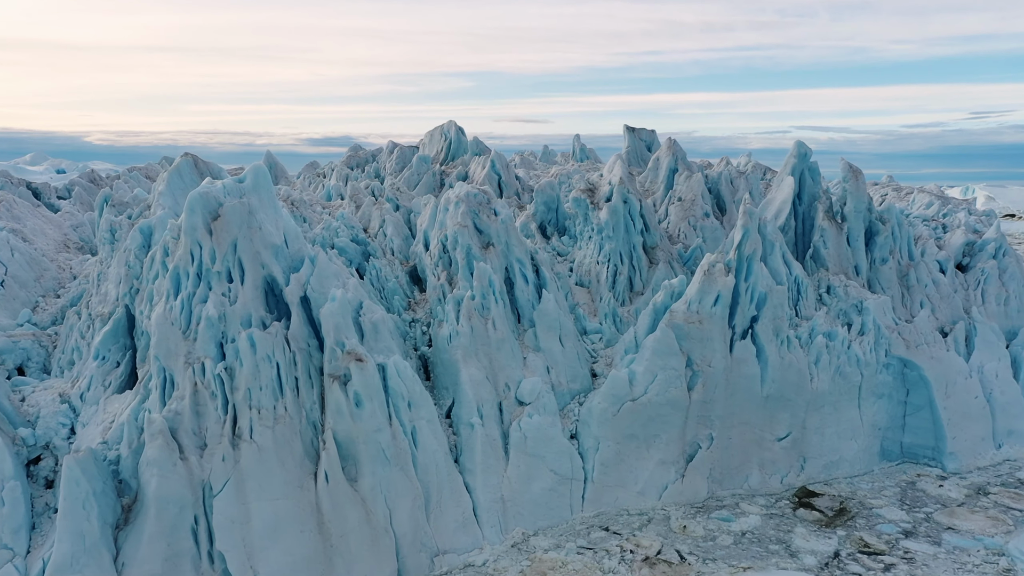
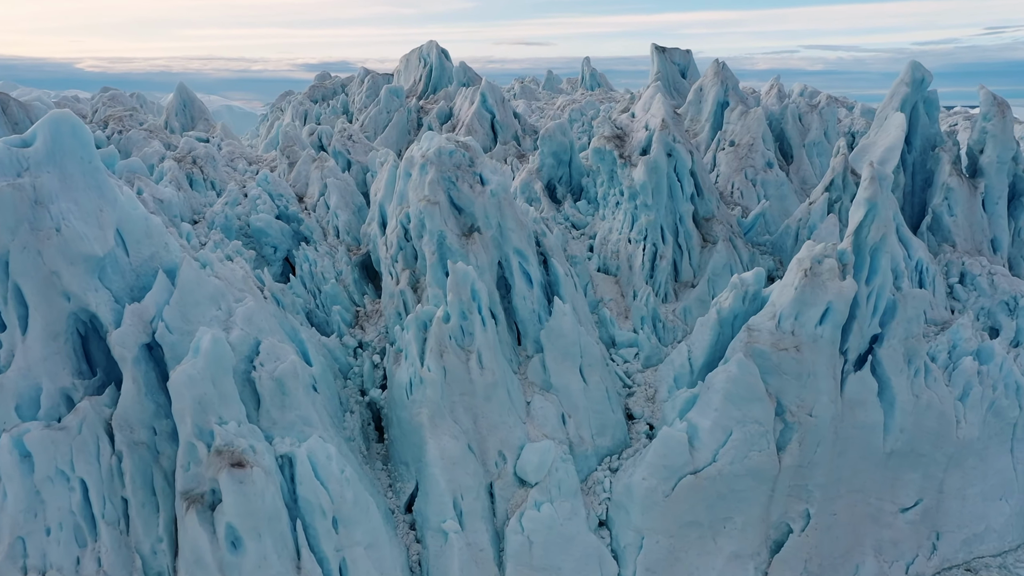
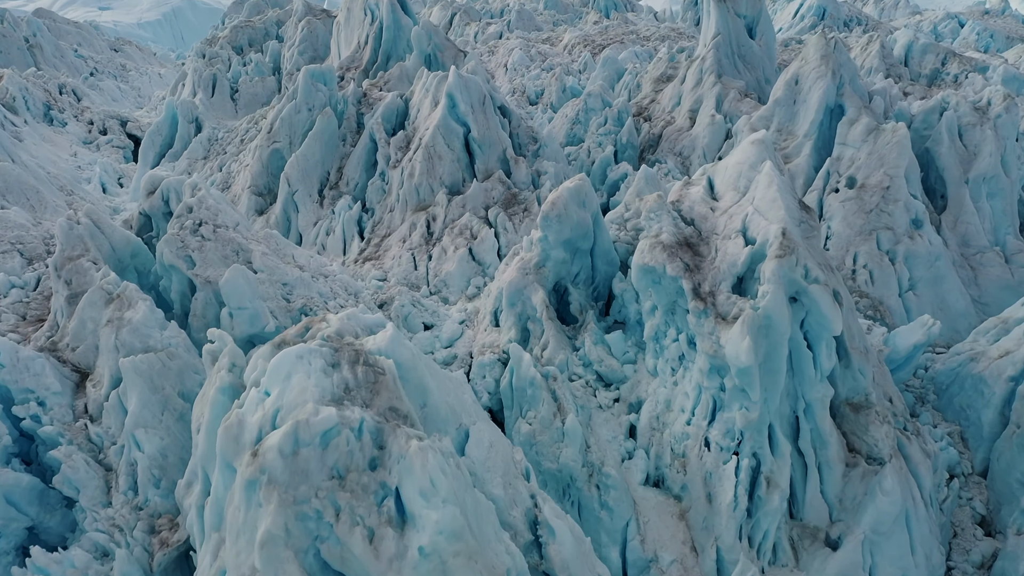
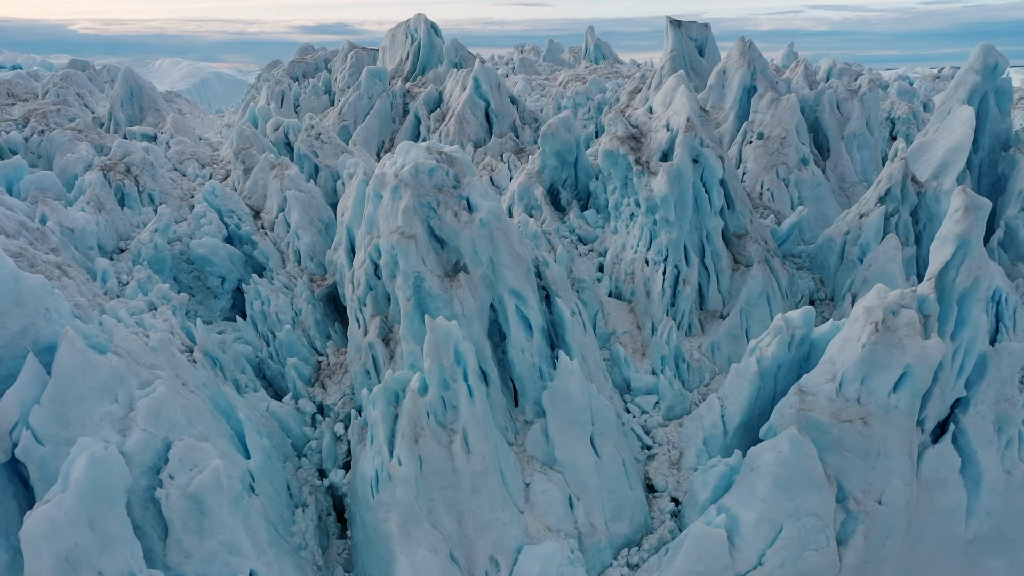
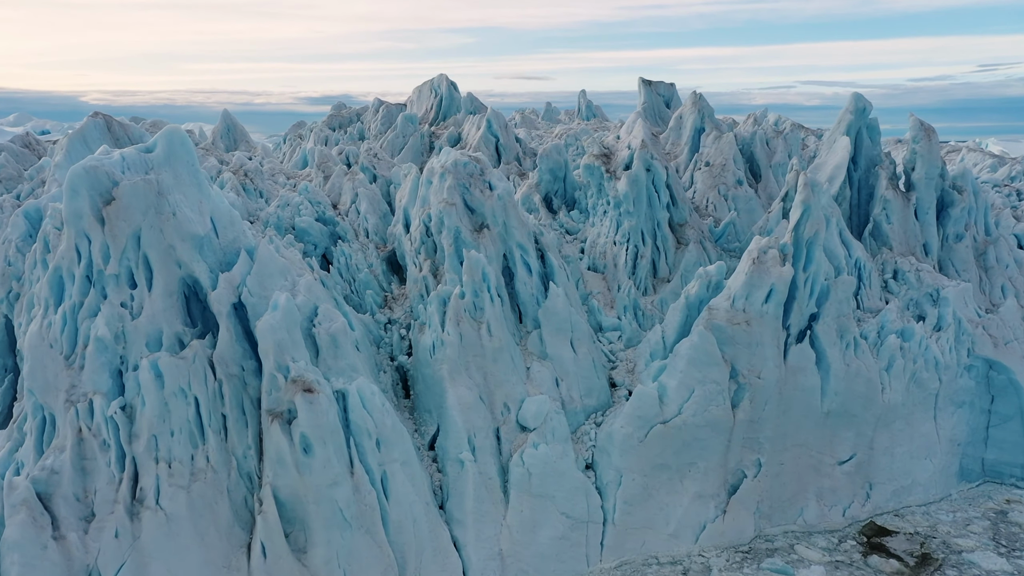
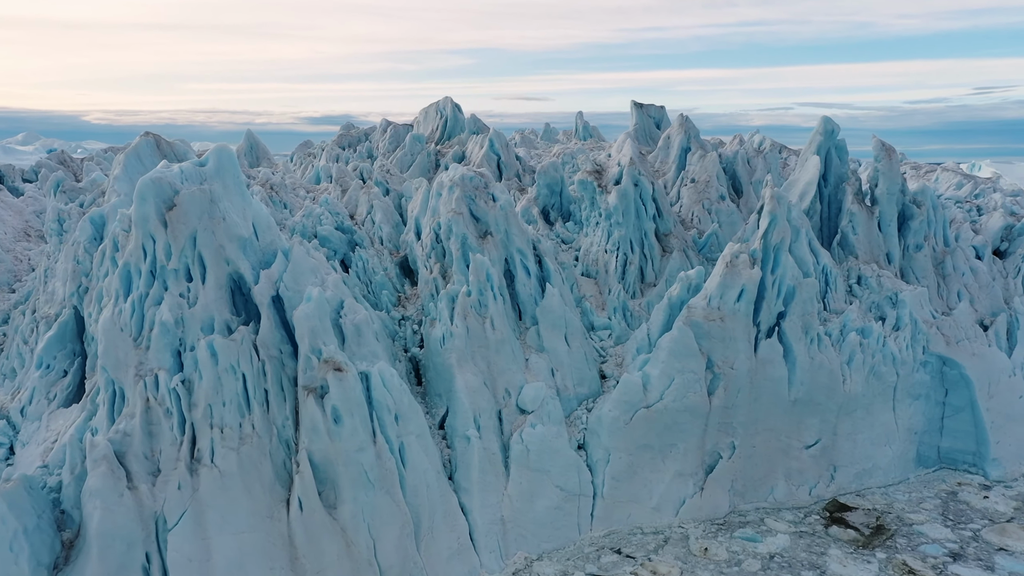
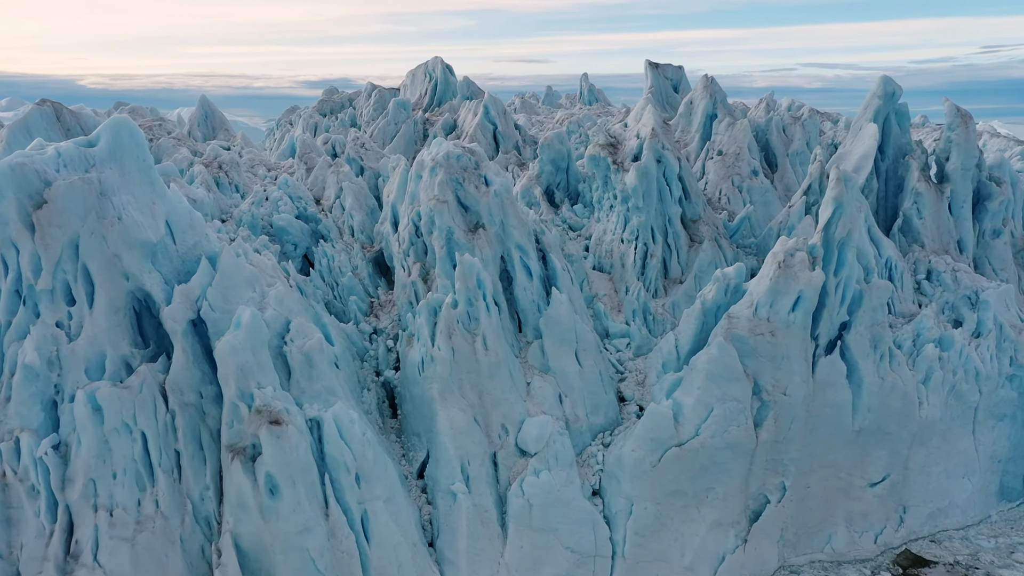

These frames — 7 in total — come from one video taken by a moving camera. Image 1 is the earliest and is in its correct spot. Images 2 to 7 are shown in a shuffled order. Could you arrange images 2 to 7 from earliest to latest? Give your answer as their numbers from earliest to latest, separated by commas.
6, 5, 7, 2, 4, 3
